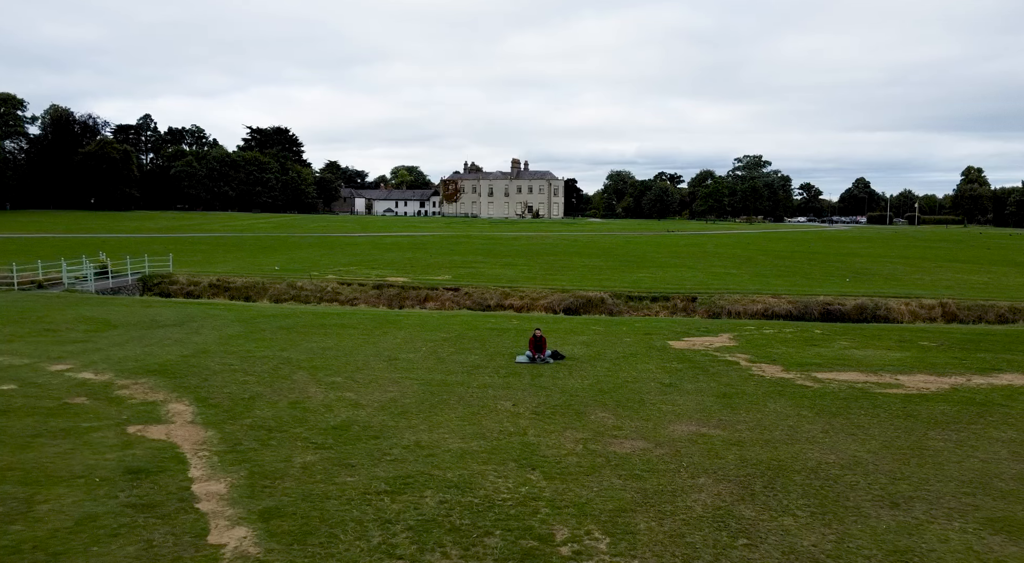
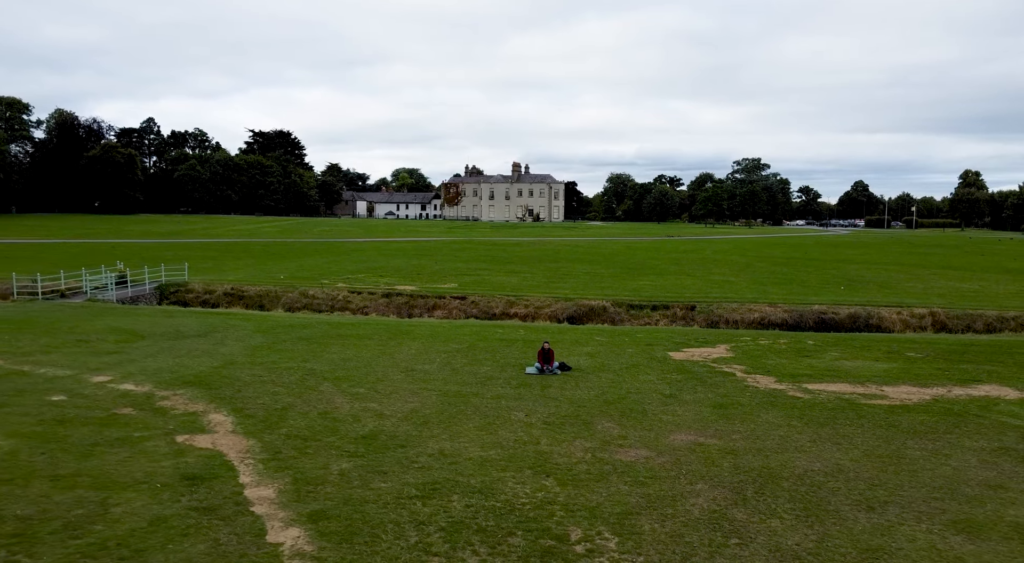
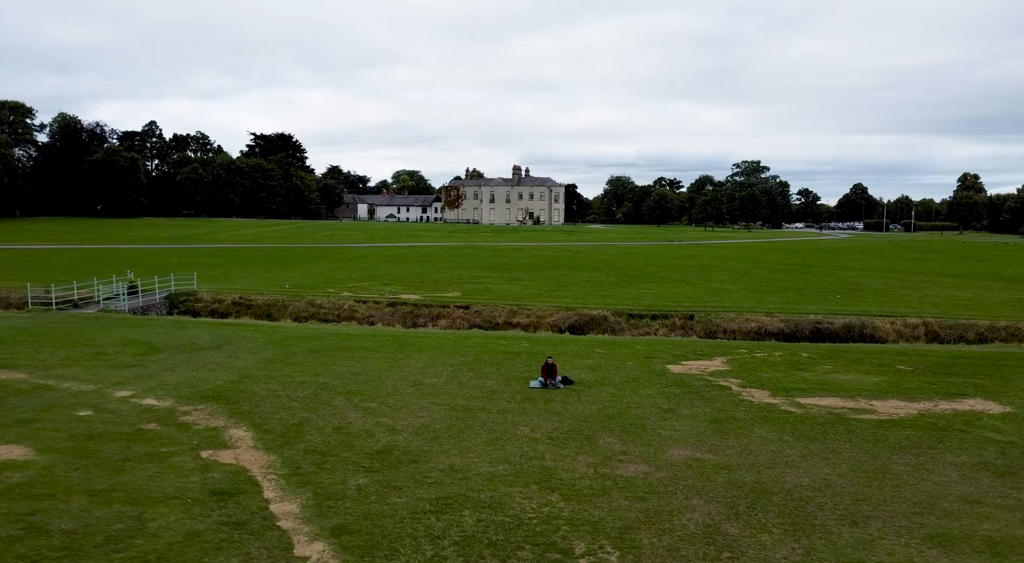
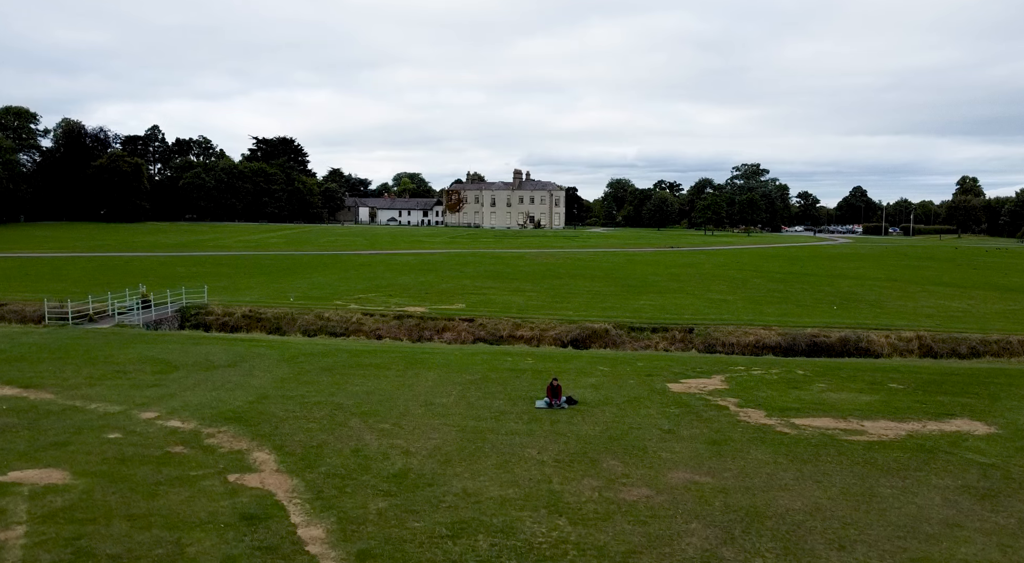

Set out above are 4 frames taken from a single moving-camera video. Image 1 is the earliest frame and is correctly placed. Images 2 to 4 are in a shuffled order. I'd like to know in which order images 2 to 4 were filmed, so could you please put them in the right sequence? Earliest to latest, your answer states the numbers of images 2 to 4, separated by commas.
2, 3, 4
